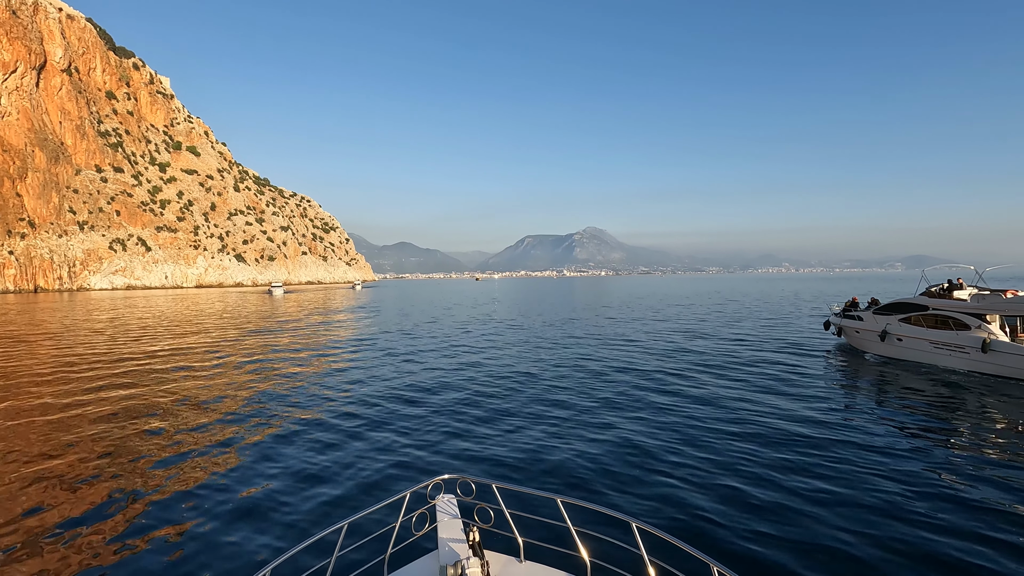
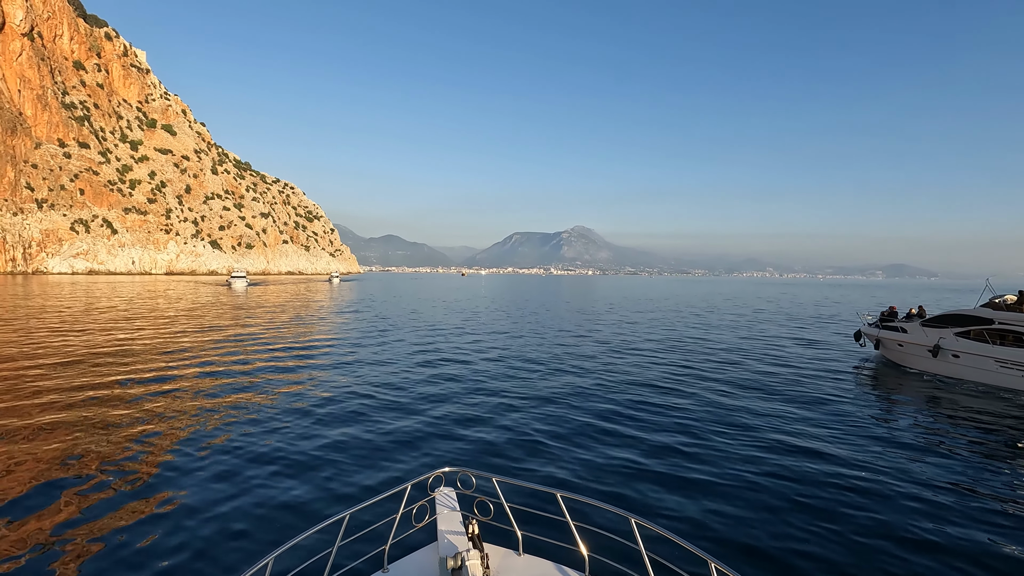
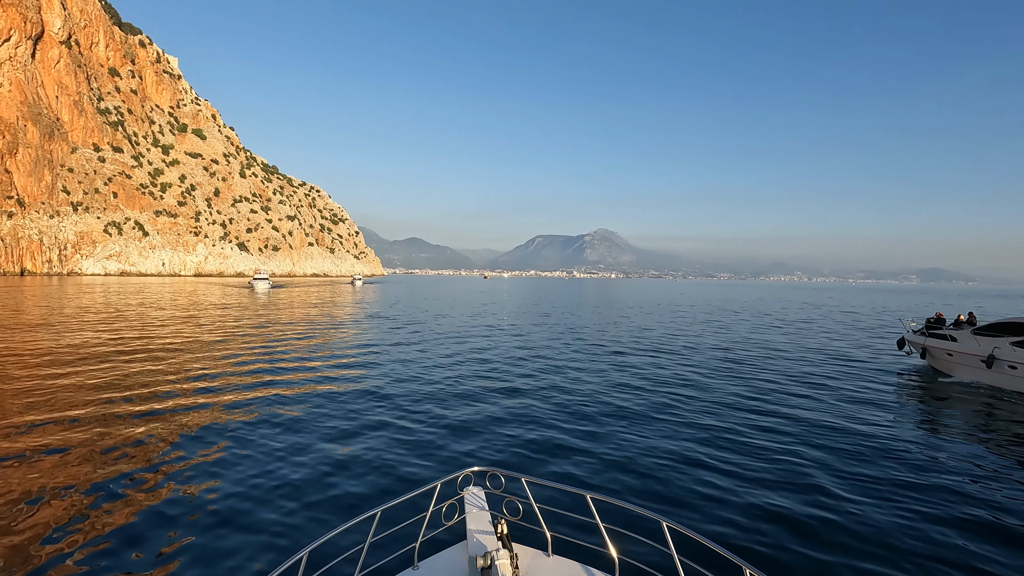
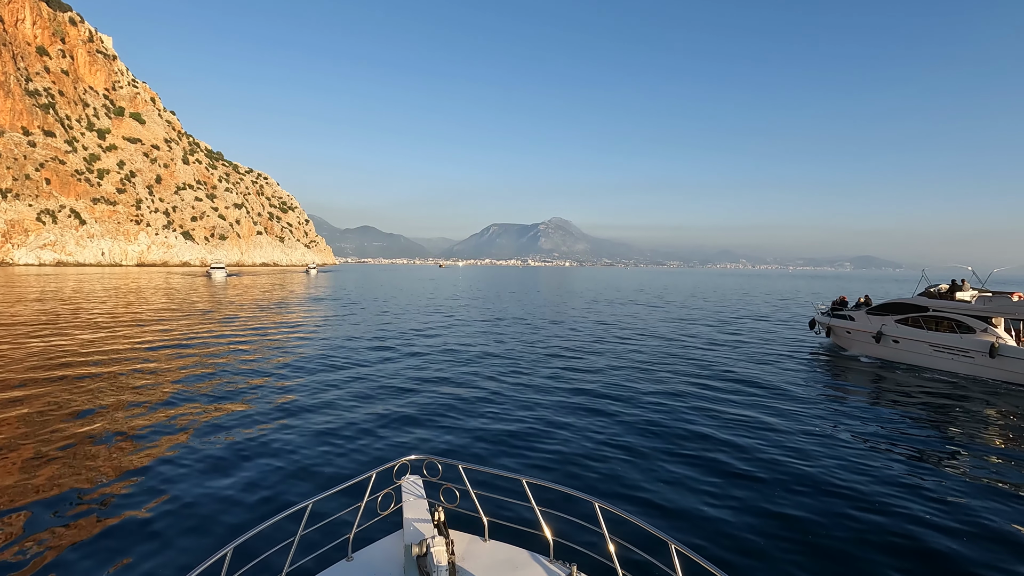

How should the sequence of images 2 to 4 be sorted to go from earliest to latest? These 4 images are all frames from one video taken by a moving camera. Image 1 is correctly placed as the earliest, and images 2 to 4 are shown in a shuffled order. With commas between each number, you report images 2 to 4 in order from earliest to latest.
4, 2, 3
